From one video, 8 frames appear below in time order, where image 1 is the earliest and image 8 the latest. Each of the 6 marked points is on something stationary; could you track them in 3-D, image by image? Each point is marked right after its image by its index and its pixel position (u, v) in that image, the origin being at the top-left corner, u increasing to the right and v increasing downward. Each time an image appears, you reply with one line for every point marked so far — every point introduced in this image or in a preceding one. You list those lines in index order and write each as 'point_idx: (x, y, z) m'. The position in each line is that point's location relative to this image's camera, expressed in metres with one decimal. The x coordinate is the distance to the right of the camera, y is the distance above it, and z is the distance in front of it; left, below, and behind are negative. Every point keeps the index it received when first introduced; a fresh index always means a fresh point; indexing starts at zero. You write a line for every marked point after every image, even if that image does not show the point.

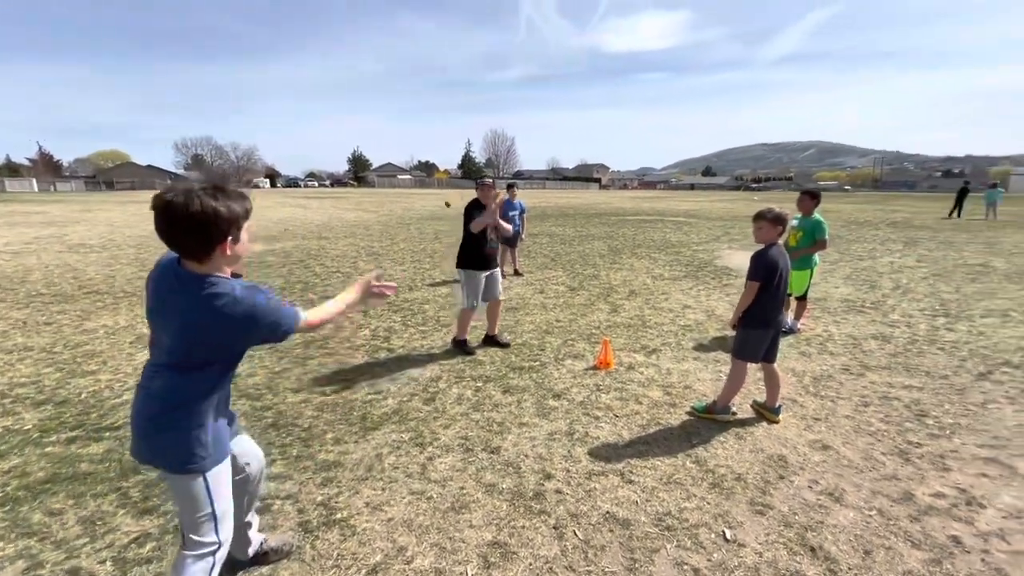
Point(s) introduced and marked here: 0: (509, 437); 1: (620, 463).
0: (0.0, -1.1, +3.6) m
1: (+0.7, -1.2, +3.3) m
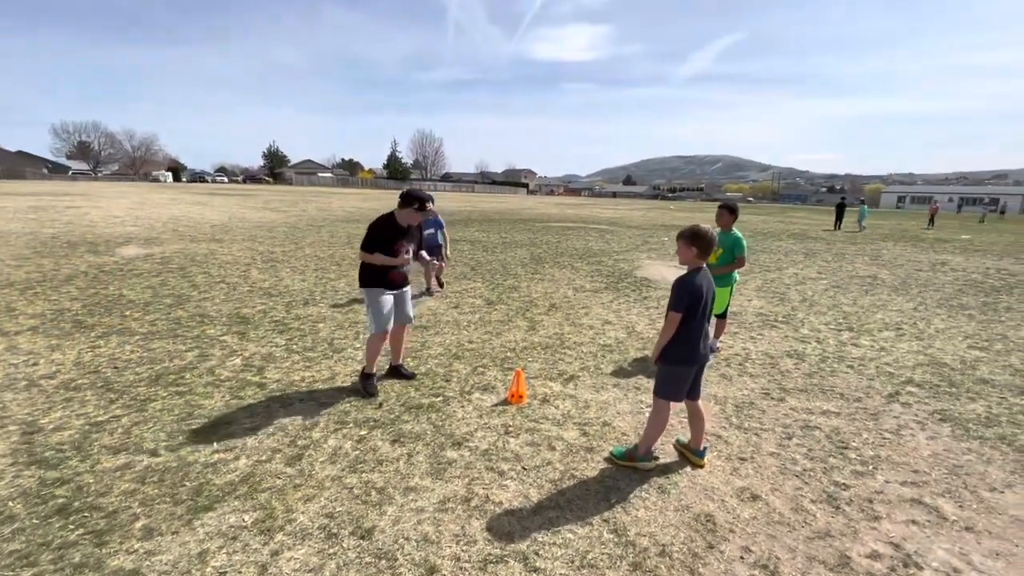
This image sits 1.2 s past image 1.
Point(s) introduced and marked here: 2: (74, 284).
0: (-0.7, -1.3, +2.9) m
1: (+0.1, -1.4, +2.7) m
2: (-7.7, +0.1, +8.3) m
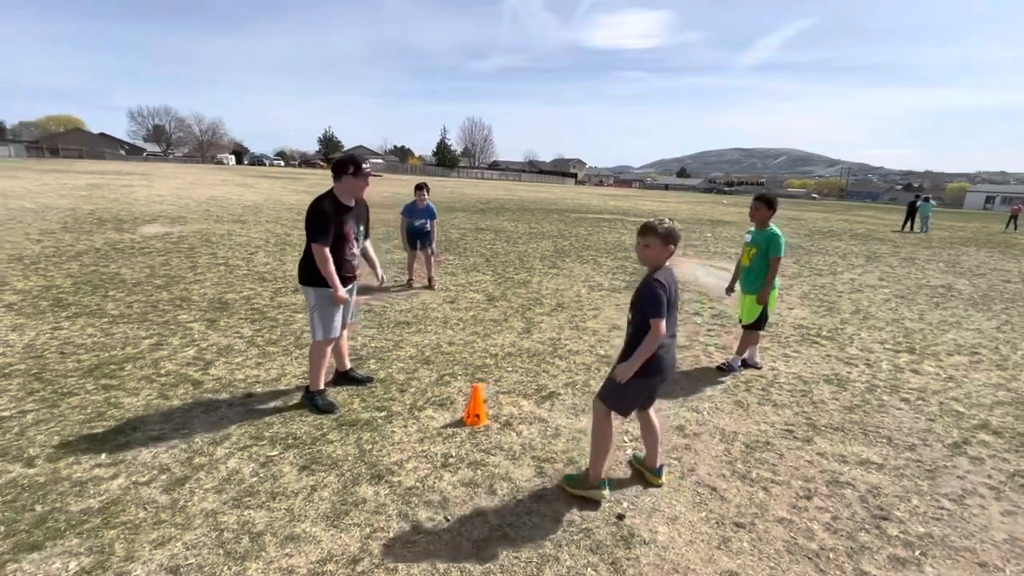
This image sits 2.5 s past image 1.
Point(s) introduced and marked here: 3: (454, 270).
0: (-1.3, -1.3, +2.3) m
1: (-0.5, -1.5, +2.0) m
2: (-7.6, +0.5, +8.3) m
3: (-1.2, +0.4, +9.4) m
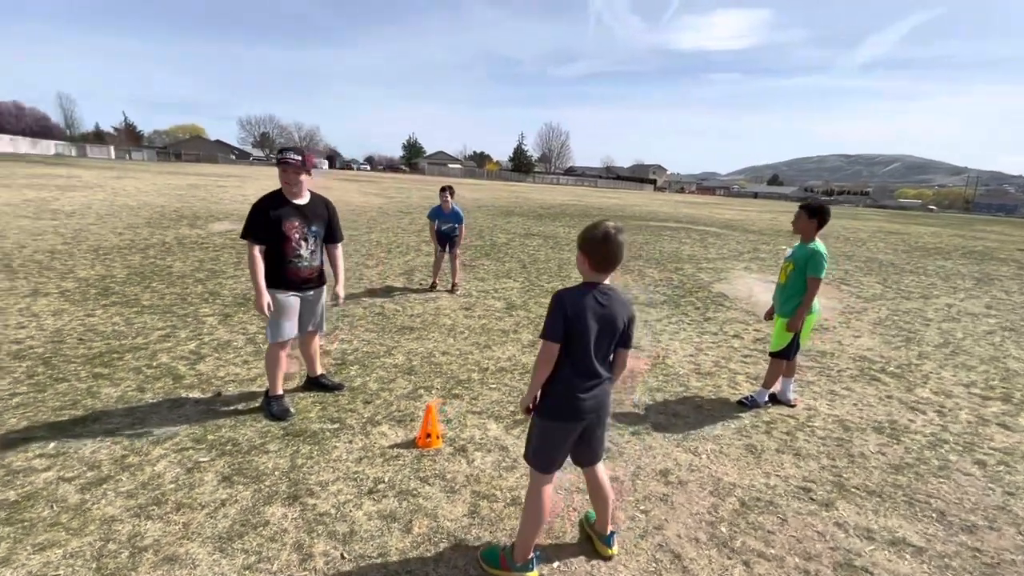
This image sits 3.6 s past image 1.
0: (-1.8, -1.3, +2.1) m
1: (-1.1, -1.5, +1.7) m
2: (-7.0, +0.7, +9.1) m
3: (-0.5, +0.3, +9.2) m
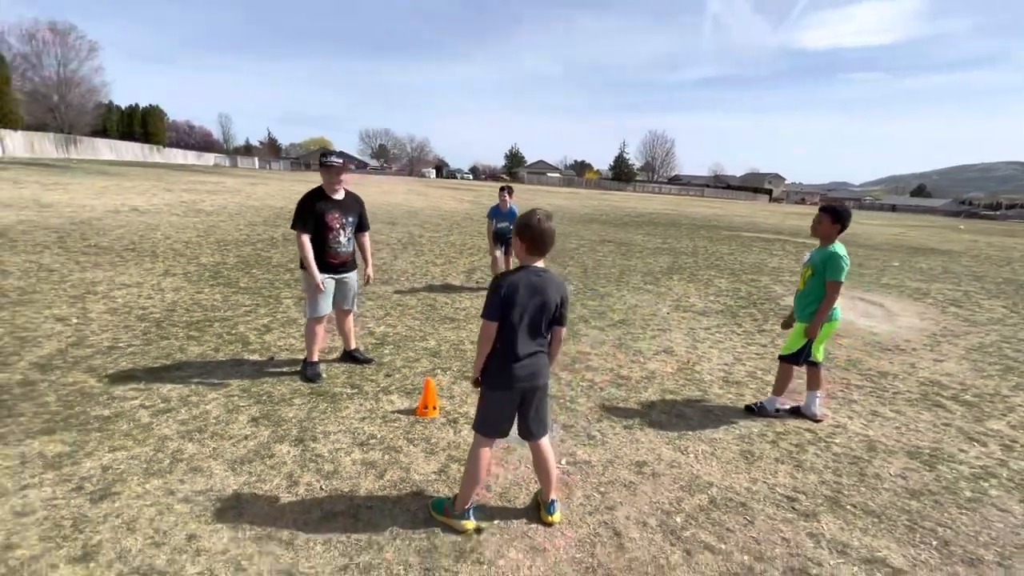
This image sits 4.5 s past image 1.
0: (-2.1, -1.1, +2.8) m
1: (-1.5, -1.3, +2.3) m
2: (-5.8, +1.0, +10.7) m
3: (+0.6, +0.2, +9.5) m
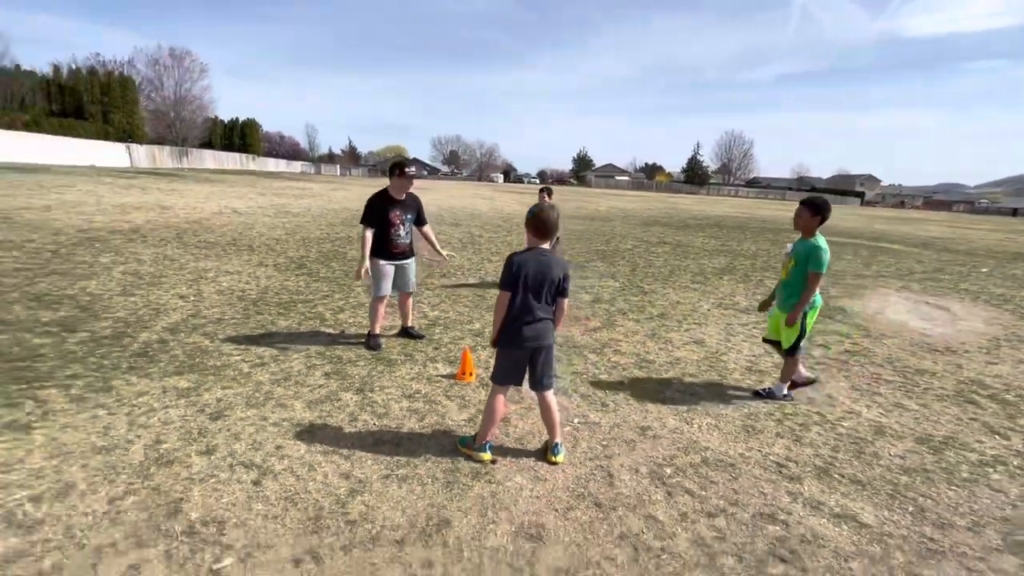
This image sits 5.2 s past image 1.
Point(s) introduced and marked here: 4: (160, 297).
0: (-2.0, -0.9, +3.6) m
1: (-1.5, -1.1, +3.1) m
2: (-4.5, +1.1, +12.0) m
3: (+1.6, +0.3, +9.9) m
4: (-4.9, -0.1, +6.6) m
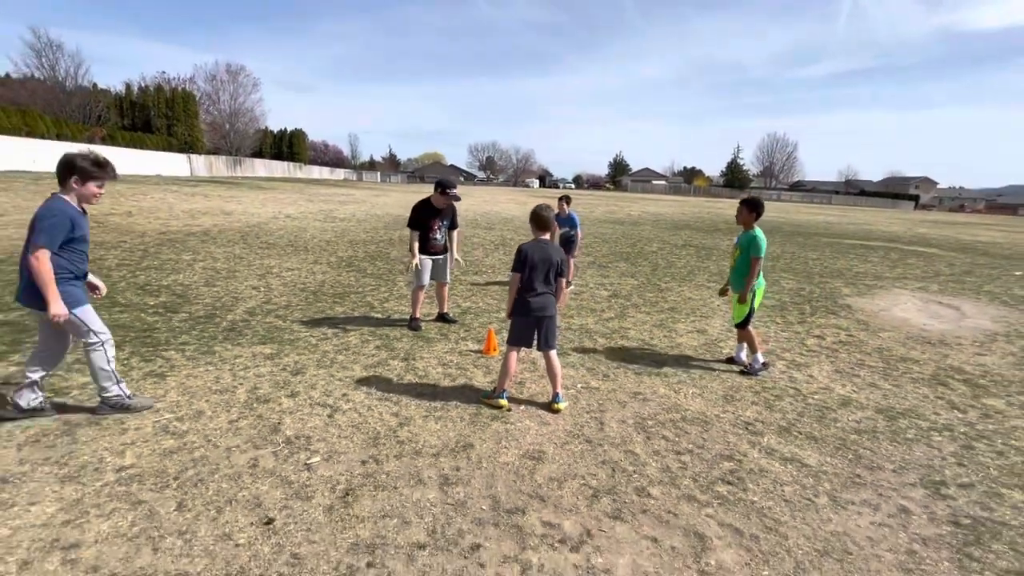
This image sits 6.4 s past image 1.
0: (-1.9, -0.8, +4.6) m
1: (-1.4, -1.0, +4.0) m
2: (-3.8, +1.2, +13.2) m
3: (+2.2, +0.4, +10.7) m
4: (-4.5, 0.0, +7.8) m
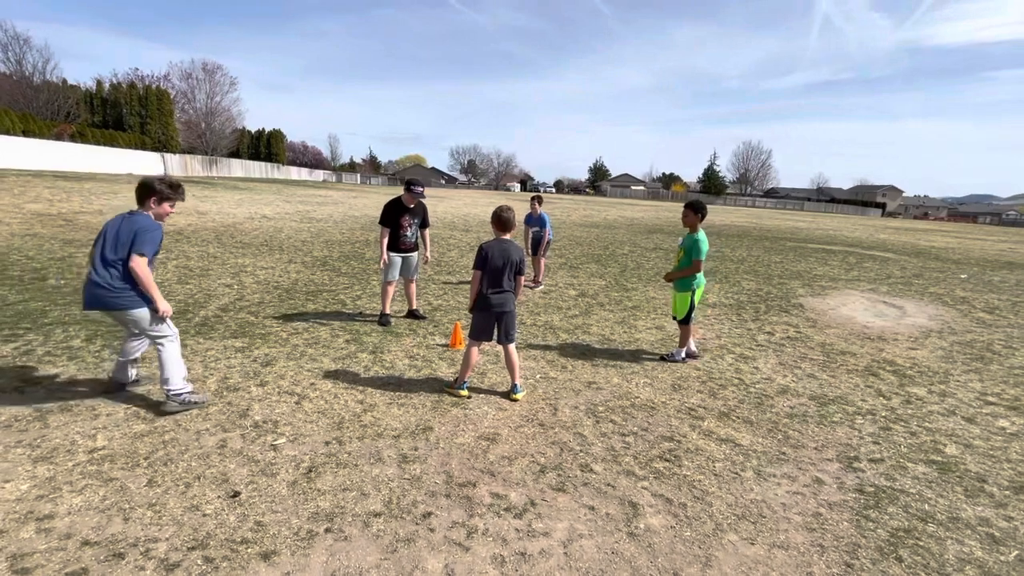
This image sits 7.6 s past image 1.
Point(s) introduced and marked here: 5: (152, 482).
0: (-2.3, -0.8, +4.8) m
1: (-1.8, -0.9, +4.2) m
2: (-4.5, +1.2, +13.3) m
3: (+1.6, +0.3, +11.0) m
4: (-5.0, 0.0, +7.9) m
5: (-2.3, -1.2, +3.0) m
